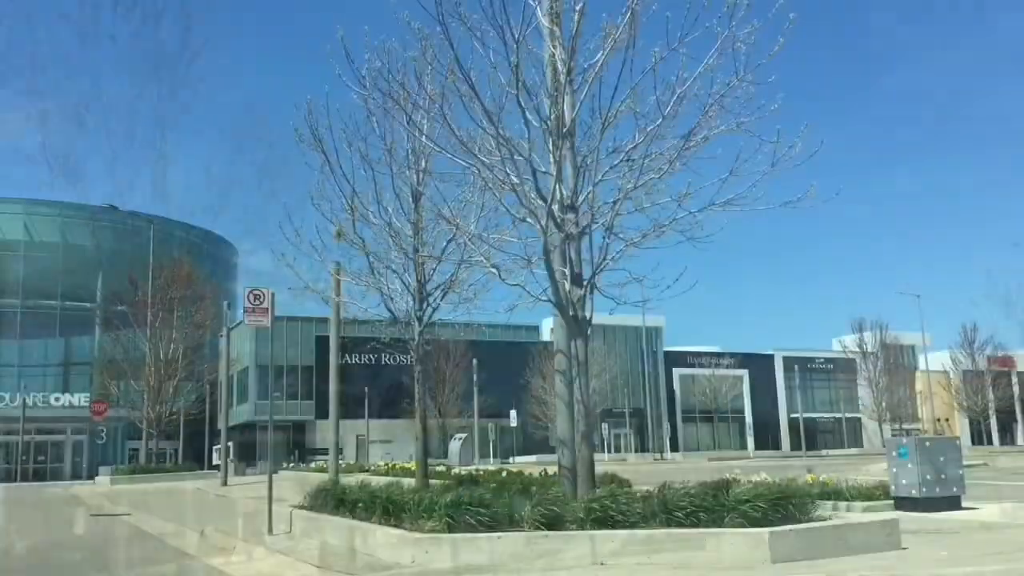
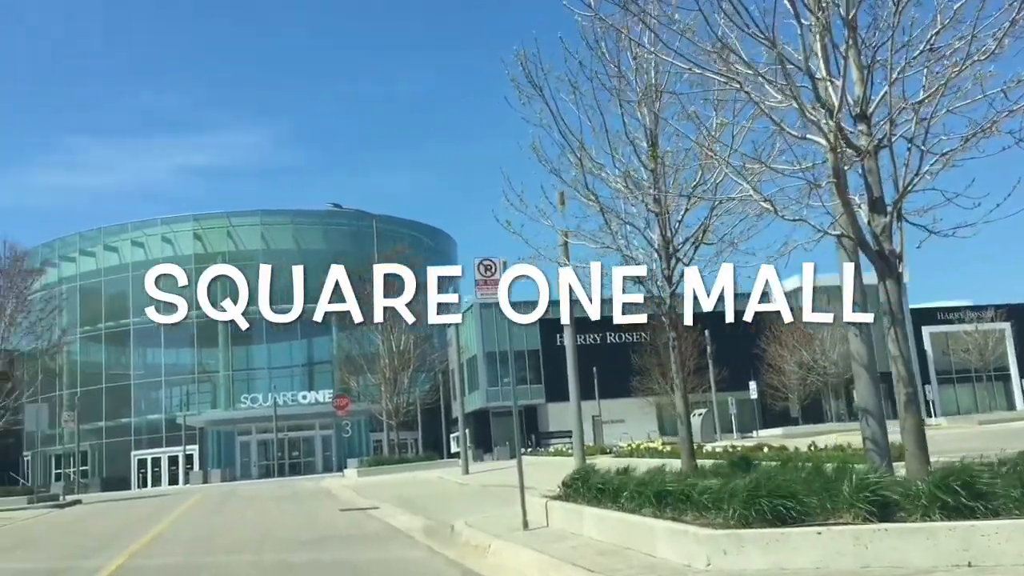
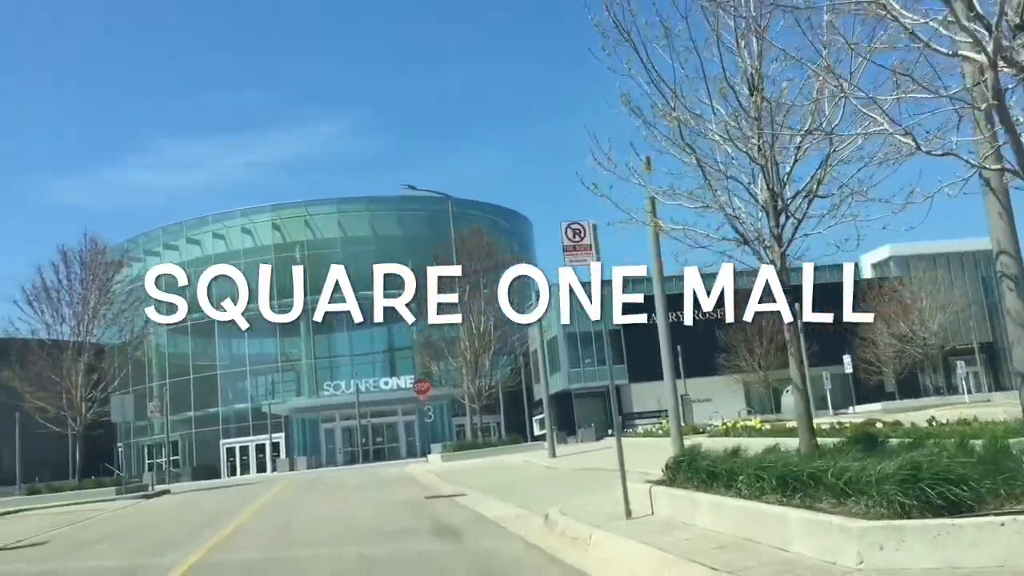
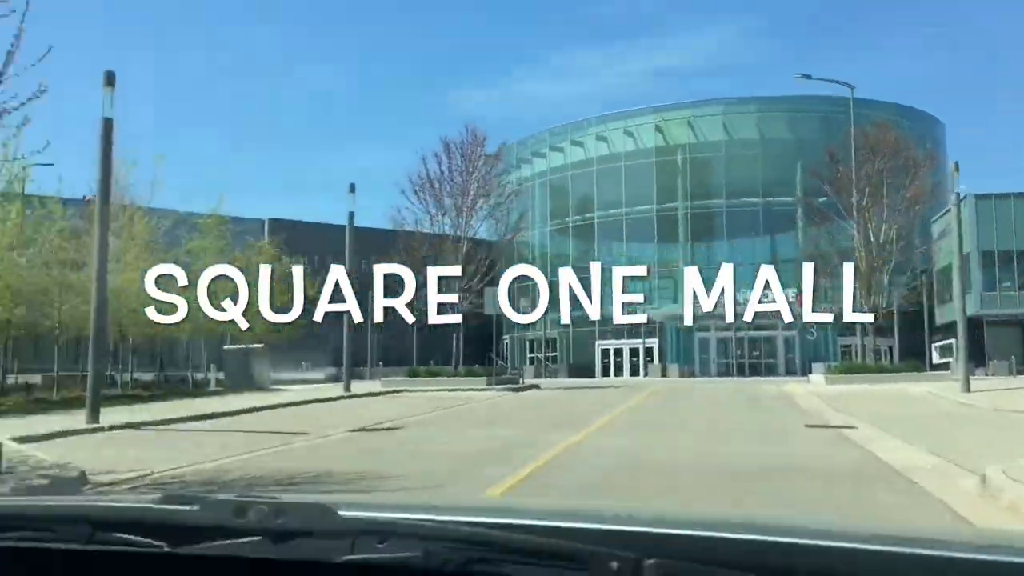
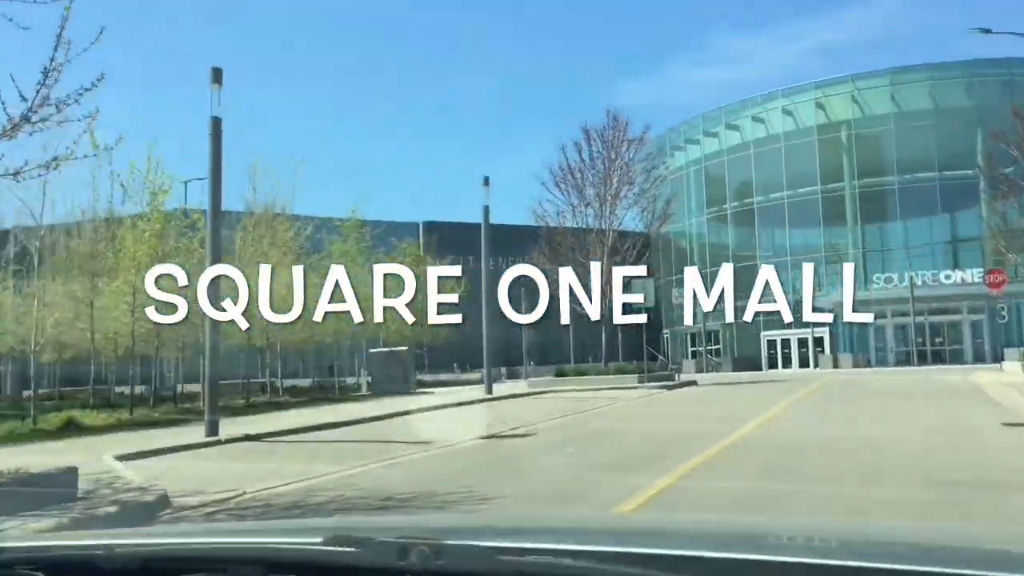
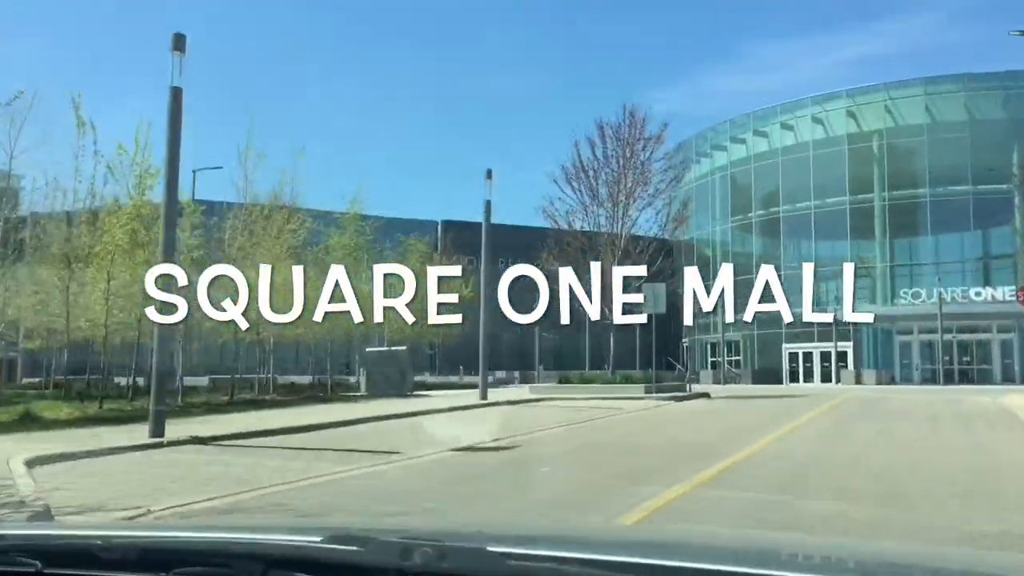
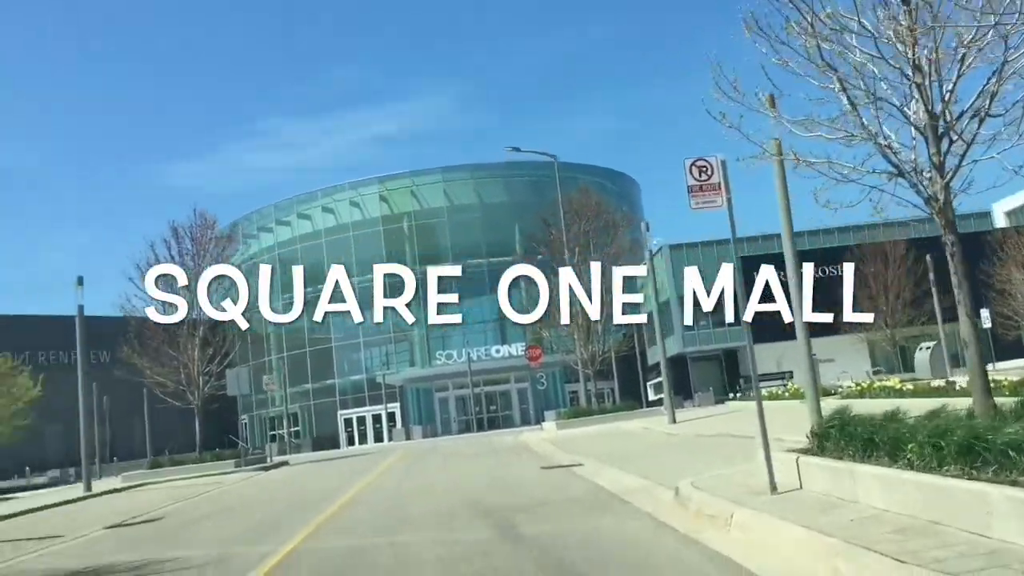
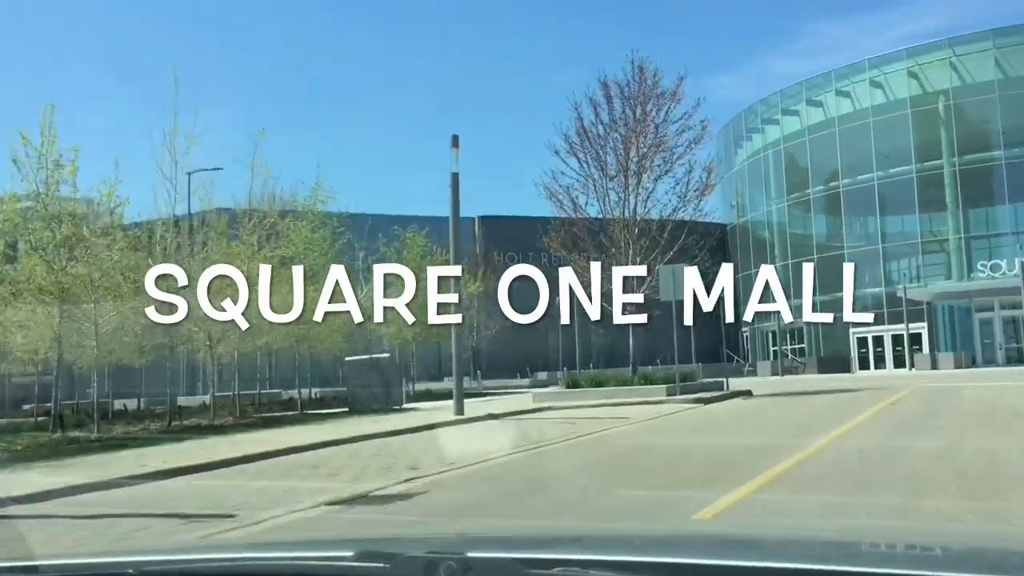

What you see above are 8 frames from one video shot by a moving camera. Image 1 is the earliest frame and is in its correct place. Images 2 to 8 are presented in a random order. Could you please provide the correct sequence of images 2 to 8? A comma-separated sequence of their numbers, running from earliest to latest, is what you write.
2, 3, 7, 4, 5, 6, 8
